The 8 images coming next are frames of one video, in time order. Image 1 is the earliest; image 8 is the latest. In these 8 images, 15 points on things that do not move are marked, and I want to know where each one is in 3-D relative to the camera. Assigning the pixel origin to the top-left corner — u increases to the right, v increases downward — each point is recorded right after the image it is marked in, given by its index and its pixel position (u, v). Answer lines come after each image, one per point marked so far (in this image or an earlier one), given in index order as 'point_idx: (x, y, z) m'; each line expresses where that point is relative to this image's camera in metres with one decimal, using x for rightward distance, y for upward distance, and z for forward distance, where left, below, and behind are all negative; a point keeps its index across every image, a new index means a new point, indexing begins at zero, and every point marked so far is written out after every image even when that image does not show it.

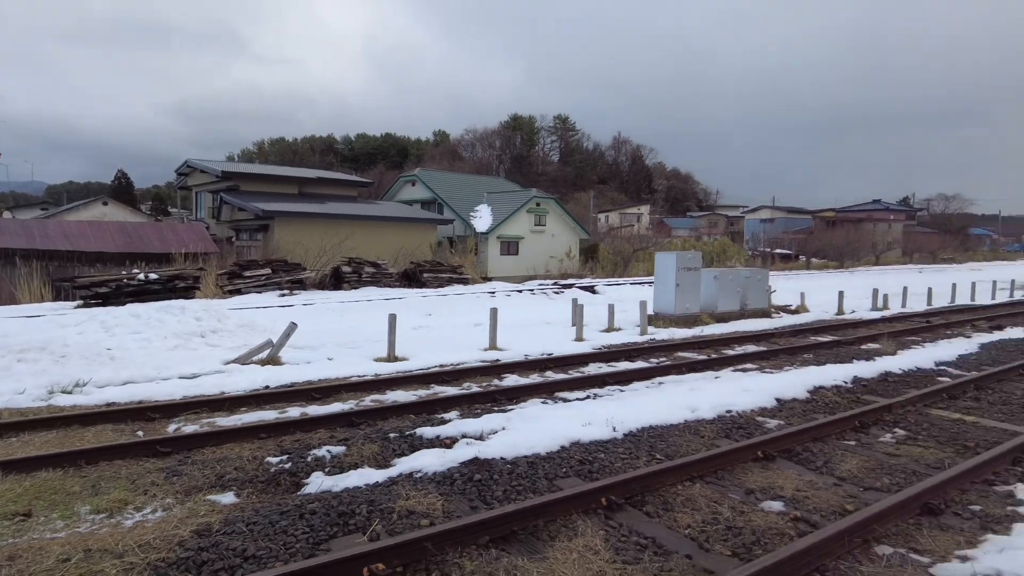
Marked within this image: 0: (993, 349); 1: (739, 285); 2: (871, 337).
0: (+7.3, -1.0, +10.1) m
1: (+5.3, 0.0, +15.7) m
2: (+6.1, -0.9, +11.2) m
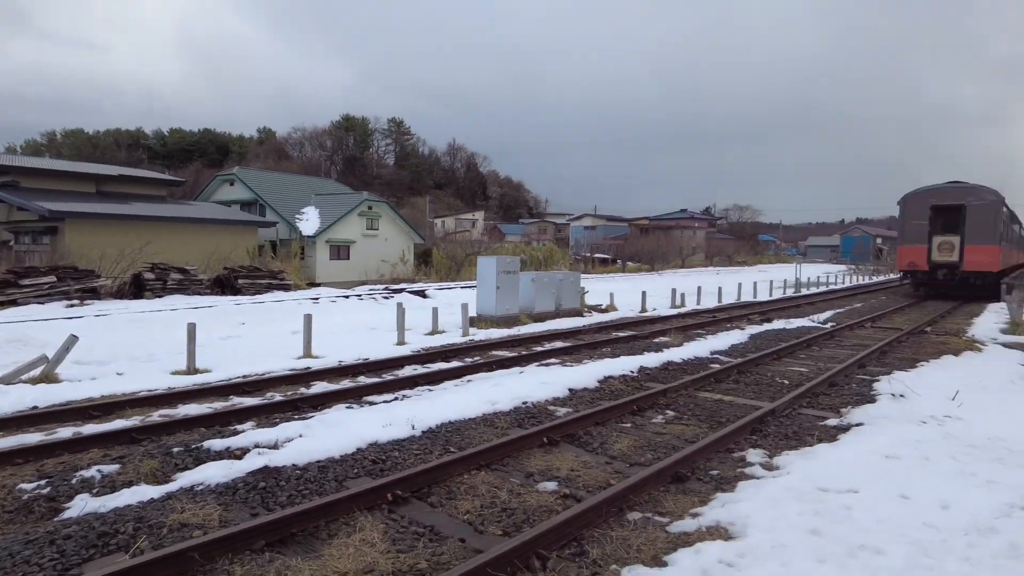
0: (+4.3, -0.9, +11.7) m
1: (+1.0, 0.0, +16.6) m
2: (+2.8, -0.9, +12.4) m
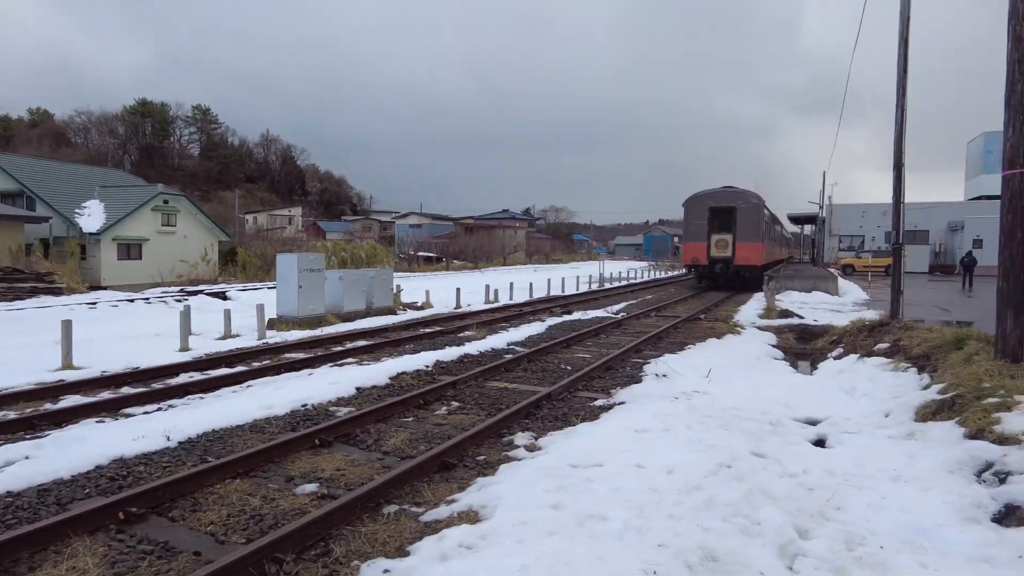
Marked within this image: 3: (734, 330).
0: (+0.7, -0.8, +12.3) m
1: (-3.7, 0.0, +16.2) m
2: (-0.9, -0.8, +12.6) m
3: (+4.3, -0.8, +12.8) m
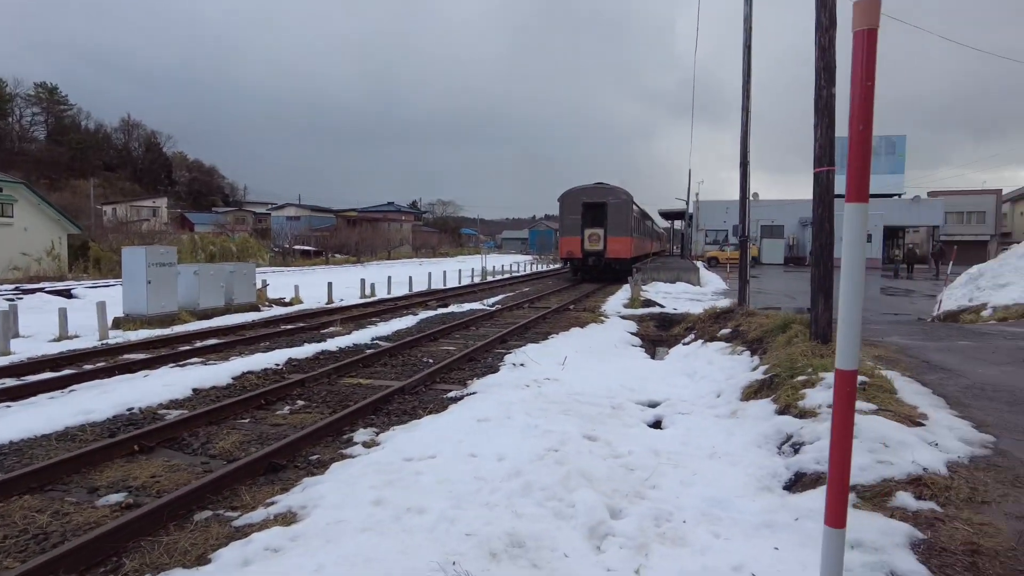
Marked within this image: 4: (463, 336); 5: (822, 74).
0: (-1.7, -0.7, +12.1) m
1: (-6.7, +0.2, +15.2) m
2: (-3.3, -0.7, +12.2) m
3: (+1.7, -0.6, +13.3) m
4: (-0.8, -0.8, +10.6) m
5: (+2.9, +2.0, +6.1) m
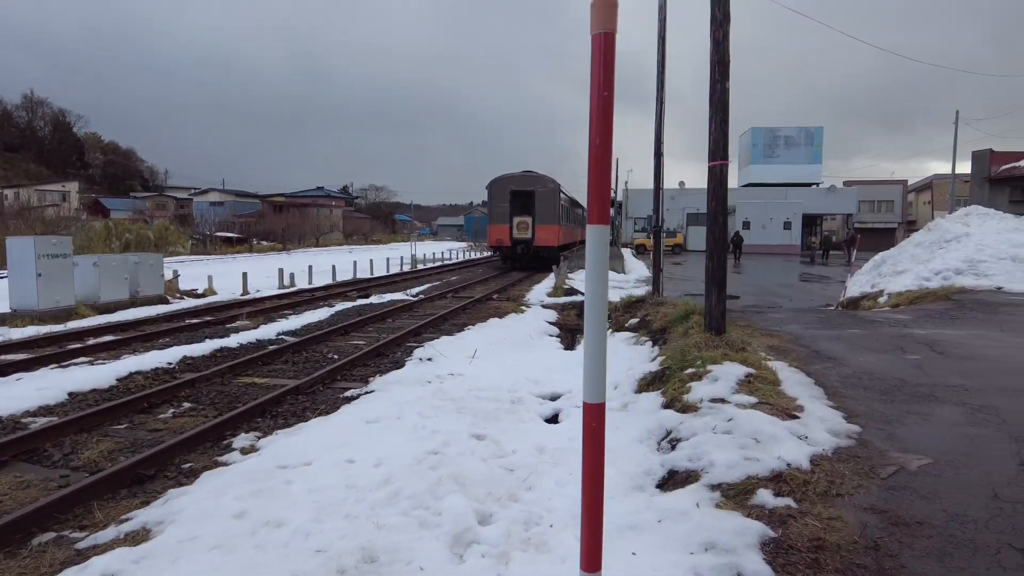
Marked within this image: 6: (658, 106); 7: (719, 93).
0: (-3.2, -0.5, +11.8) m
1: (-8.5, +0.3, +14.4) m
2: (-4.8, -0.5, +11.7) m
3: (+0.1, -0.4, +13.3) m
4: (-2.2, -0.7, +10.3) m
5: (+1.9, +2.0, +6.1) m
6: (+2.7, +3.4, +12.3) m
7: (+1.9, +1.8, +6.1) m
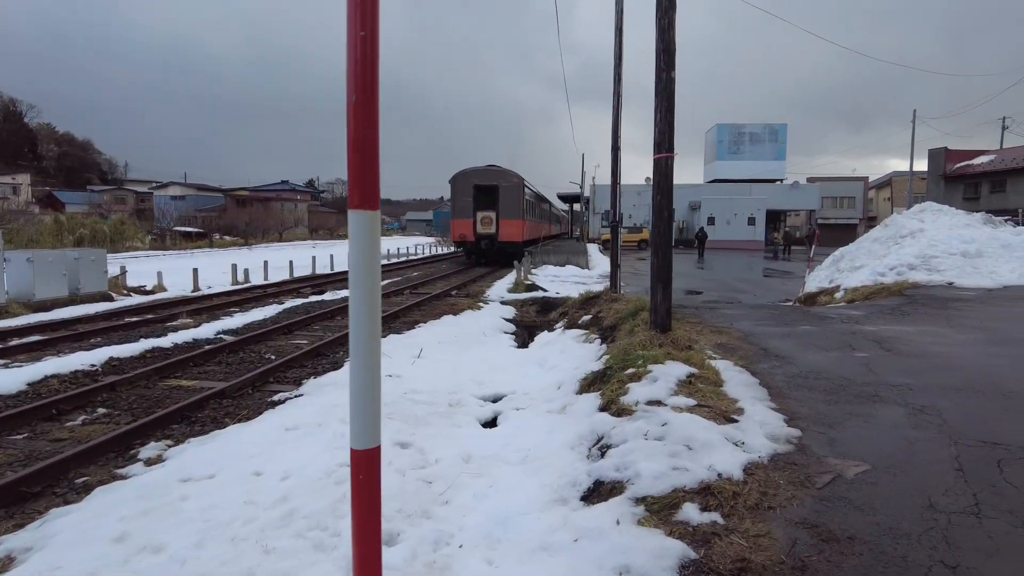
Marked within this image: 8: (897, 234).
0: (-4.0, -0.5, +11.4) m
1: (-9.4, +0.4, +13.7) m
2: (-5.6, -0.5, +11.2) m
3: (-0.7, -0.4, +13.0) m
4: (-2.9, -0.6, +9.9) m
5: (+1.3, +2.1, +5.9) m
6: (+1.9, +3.5, +12.1) m
7: (+1.4, +1.8, +5.9) m
8: (+8.8, +1.2, +14.9) m
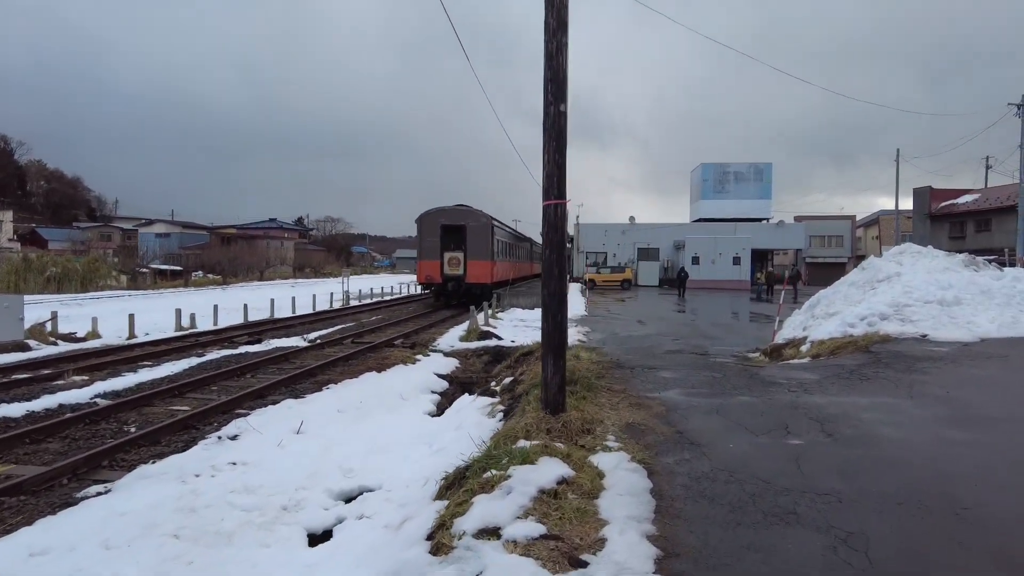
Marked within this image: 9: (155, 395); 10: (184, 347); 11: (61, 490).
0: (-5.1, -1.3, +10.3) m
1: (-10.5, -0.6, +12.6) m
2: (-6.7, -1.3, +10.1) m
3: (-1.8, -1.3, +11.9) m
4: (-4.0, -1.4, +8.8) m
5: (+0.3, +1.5, +5.0) m
6: (+0.8, +2.6, +11.3) m
7: (+0.3, +1.3, +5.0) m
8: (+7.7, +0.2, +14.0) m
9: (-4.5, -1.3, +8.3) m
10: (-6.9, -1.2, +13.9) m
11: (-3.5, -1.5, +5.1) m
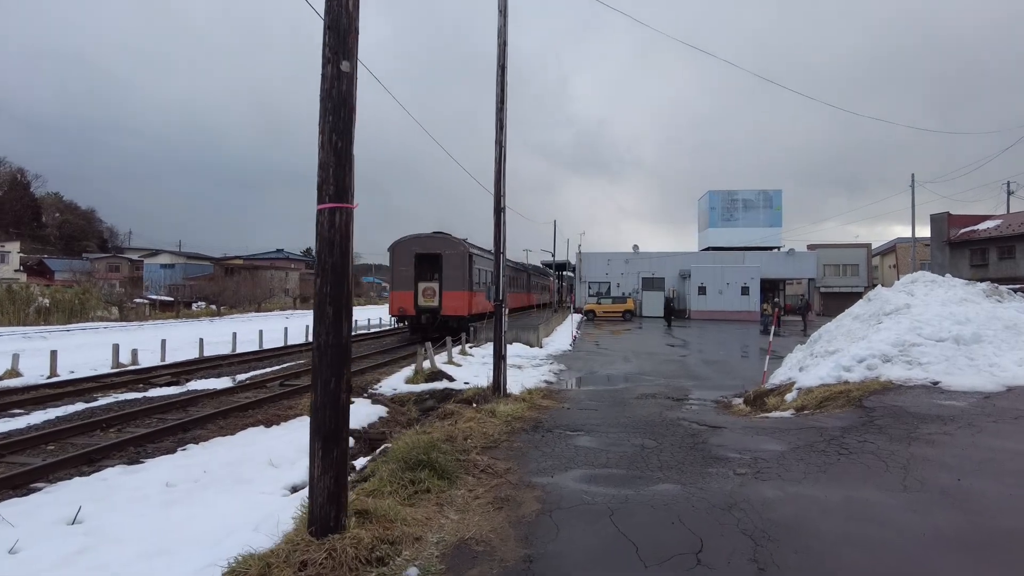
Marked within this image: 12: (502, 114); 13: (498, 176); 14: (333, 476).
0: (-6.2, -1.8, +8.6) m
1: (-11.5, -1.2, +11.1) m
2: (-7.8, -1.8, +8.5) m
3: (-2.9, -1.8, +10.1) m
4: (-5.1, -1.8, +7.1) m
5: (-0.9, +1.3, +3.3) m
6: (-0.2, +2.1, +9.6) m
7: (-0.9, +1.1, +3.3) m
8: (+6.7, -0.4, +12.1) m
9: (-5.6, -1.7, +6.6) m
10: (-7.8, -1.8, +12.3) m
11: (-4.7, -1.8, +3.4) m
12: (-0.2, +2.6, +9.6) m
13: (-0.2, +1.7, +9.5) m
14: (-0.9, -0.9, +3.2) m
